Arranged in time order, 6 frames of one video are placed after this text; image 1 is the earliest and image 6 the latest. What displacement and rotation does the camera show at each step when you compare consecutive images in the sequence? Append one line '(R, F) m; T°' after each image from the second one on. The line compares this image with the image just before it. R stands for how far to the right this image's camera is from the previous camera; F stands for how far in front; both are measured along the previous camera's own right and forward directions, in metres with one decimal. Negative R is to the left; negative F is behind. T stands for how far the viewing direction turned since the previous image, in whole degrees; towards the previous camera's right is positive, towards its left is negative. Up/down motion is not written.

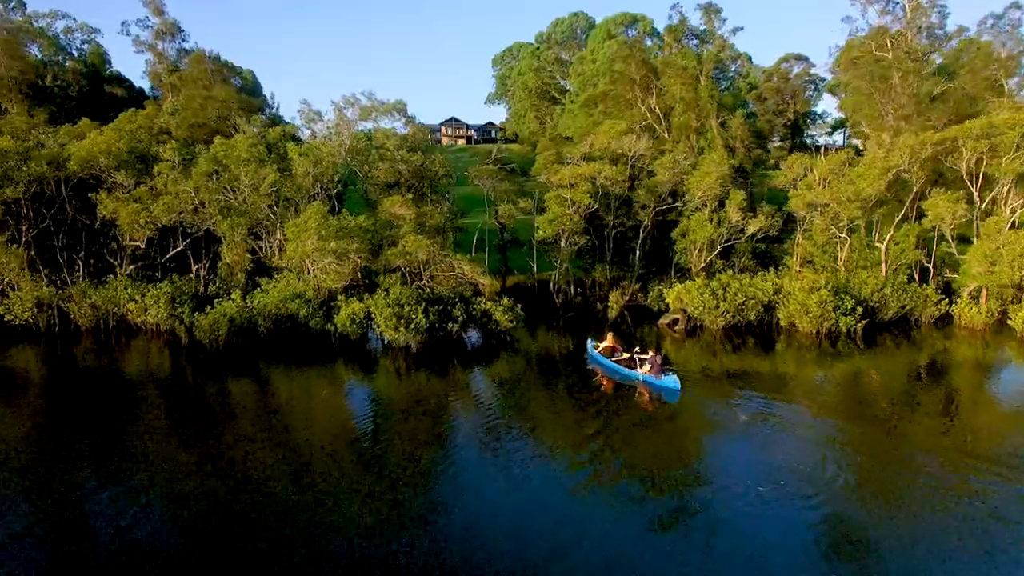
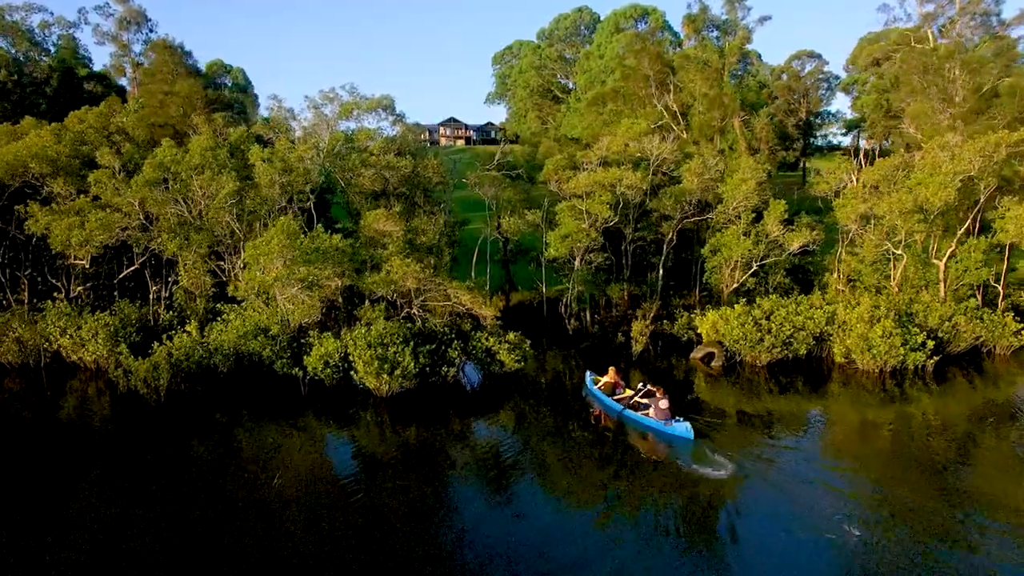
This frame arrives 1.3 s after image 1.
(-0.3, +5.8) m; 0°
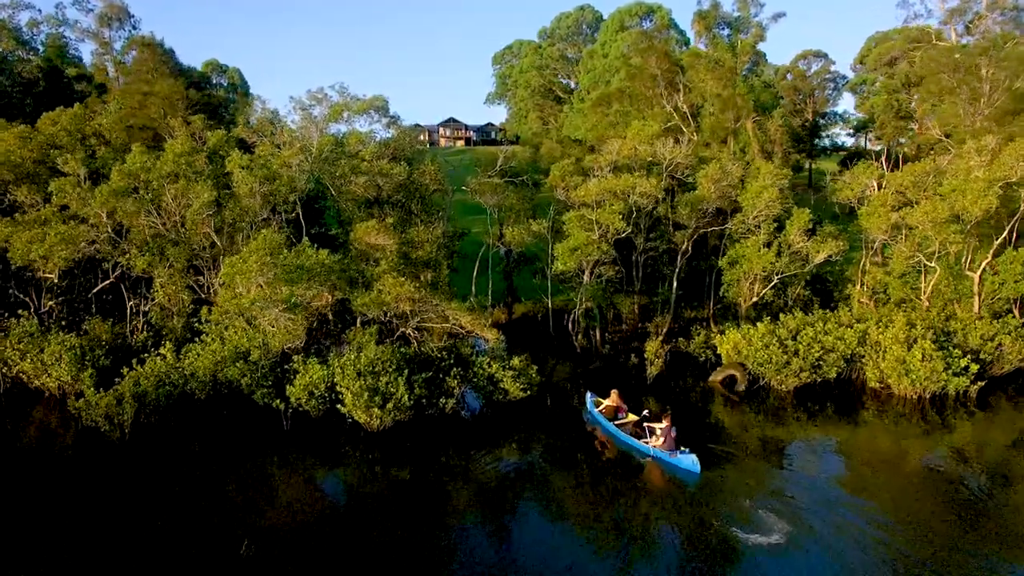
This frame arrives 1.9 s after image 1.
(-0.2, +2.7) m; 0°
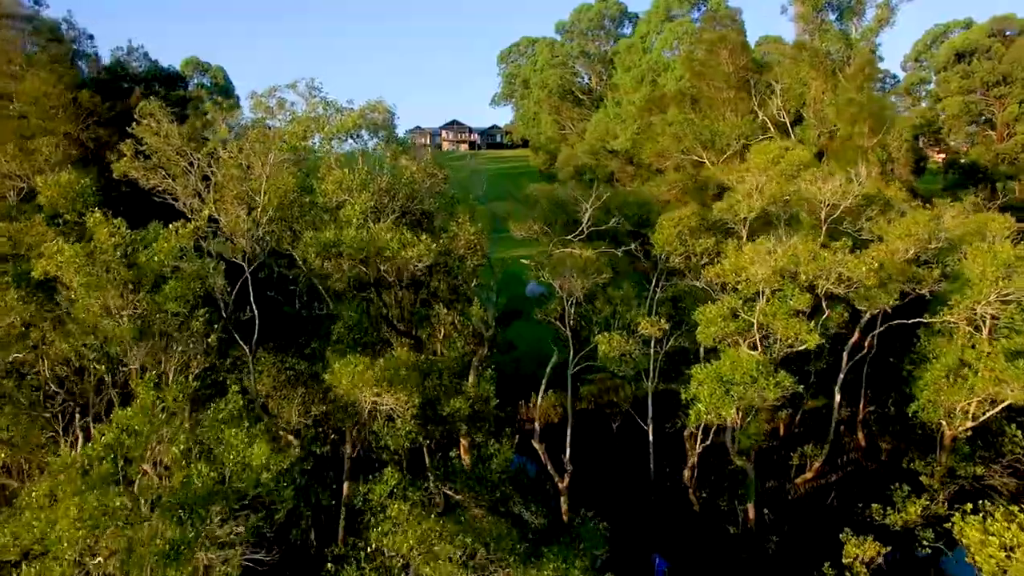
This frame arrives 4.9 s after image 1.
(-2.4, +14.0) m; 0°
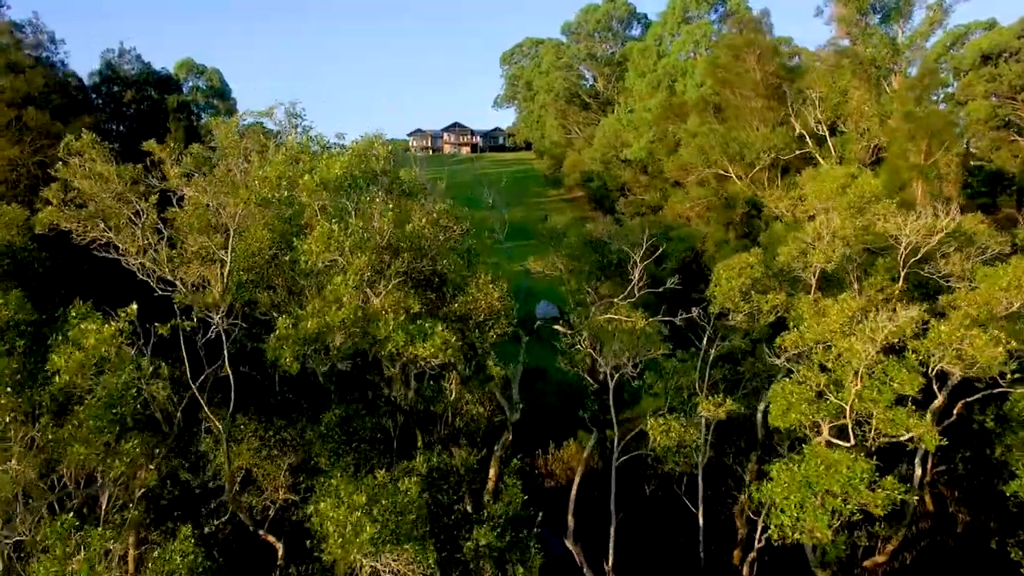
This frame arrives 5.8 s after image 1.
(-0.6, +3.8) m; 0°
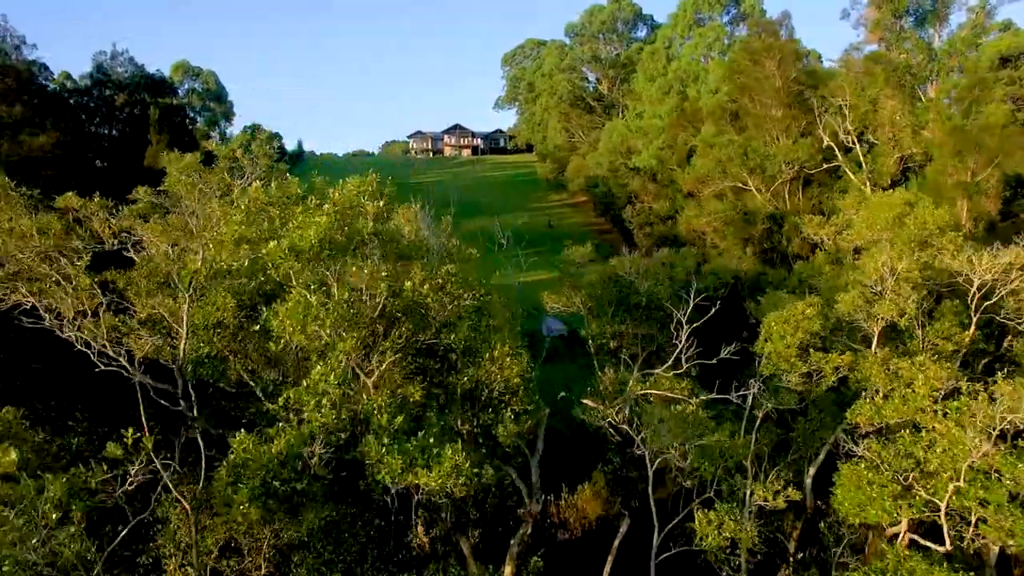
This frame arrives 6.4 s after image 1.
(-0.3, +2.7) m; 0°
